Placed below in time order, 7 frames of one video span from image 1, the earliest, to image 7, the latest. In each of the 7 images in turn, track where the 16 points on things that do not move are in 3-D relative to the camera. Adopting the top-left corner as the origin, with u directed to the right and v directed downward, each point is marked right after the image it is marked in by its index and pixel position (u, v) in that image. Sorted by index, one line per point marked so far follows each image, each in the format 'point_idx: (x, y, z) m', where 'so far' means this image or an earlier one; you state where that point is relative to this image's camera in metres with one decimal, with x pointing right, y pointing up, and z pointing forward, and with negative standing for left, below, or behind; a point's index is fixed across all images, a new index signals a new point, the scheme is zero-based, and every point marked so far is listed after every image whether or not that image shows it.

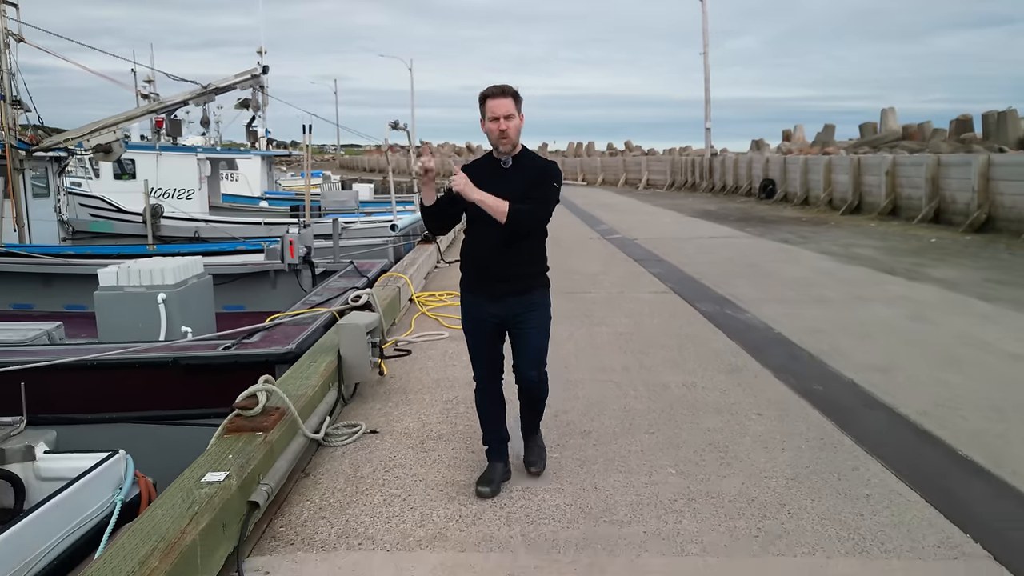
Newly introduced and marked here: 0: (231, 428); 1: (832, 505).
0: (-1.2, -0.6, +3.2) m
1: (+1.3, -0.9, +3.1) m
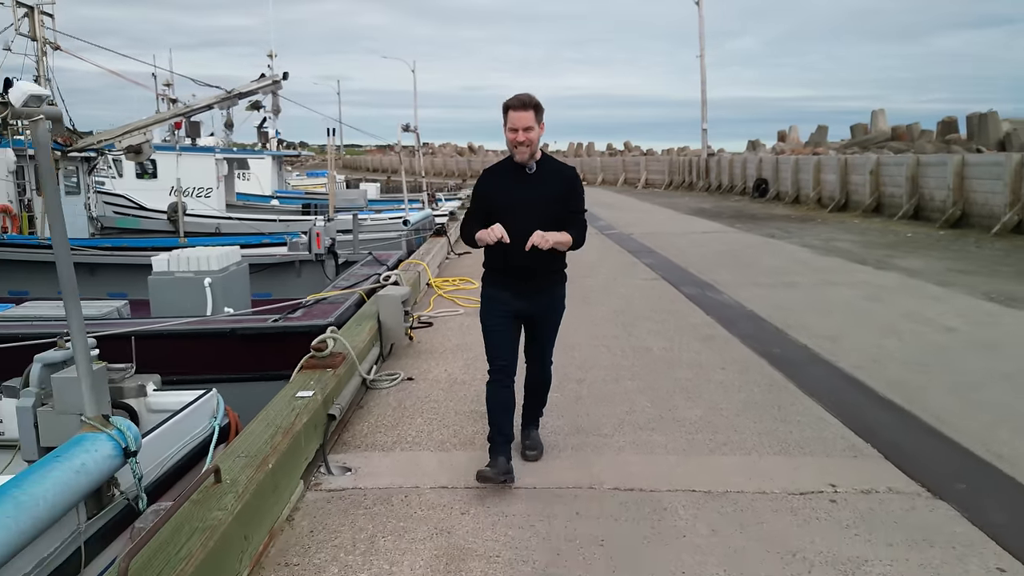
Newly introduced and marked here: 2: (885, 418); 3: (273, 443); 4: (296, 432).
0: (-1.1, -0.4, +4.1) m
1: (+1.4, -0.7, +4.1) m
2: (+2.1, -0.7, +4.2) m
3: (-1.0, -0.6, +3.1) m
4: (-0.9, -0.6, +3.2) m
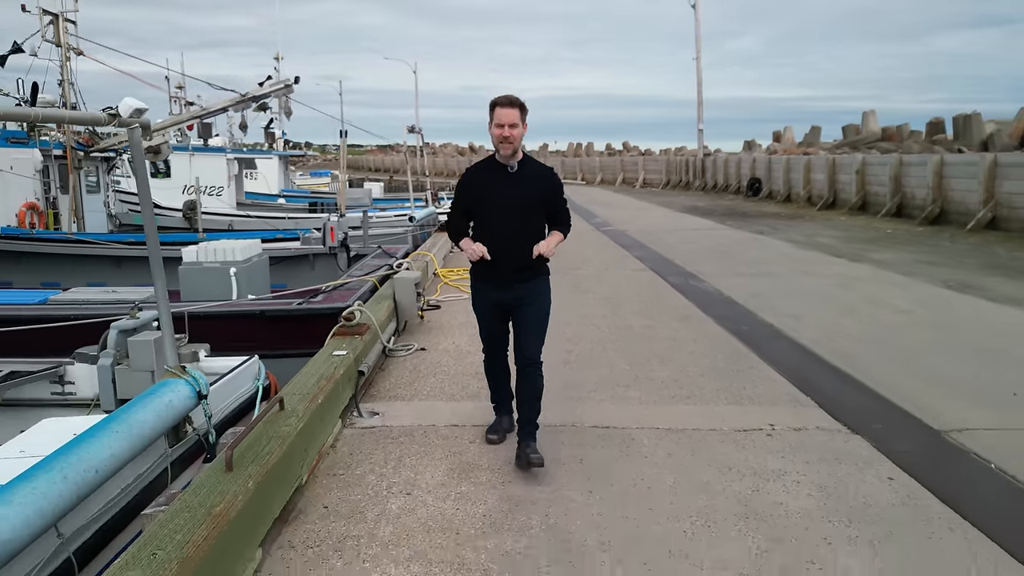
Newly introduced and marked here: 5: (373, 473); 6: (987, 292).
0: (-1.1, -0.3, +4.9) m
1: (+1.4, -0.6, +4.9) m
2: (+2.1, -0.6, +5.0) m
3: (-1.0, -0.5, +3.8) m
4: (-0.9, -0.5, +4.0) m
5: (-0.6, -0.9, +3.5) m
6: (+5.1, -0.1, +8.1) m
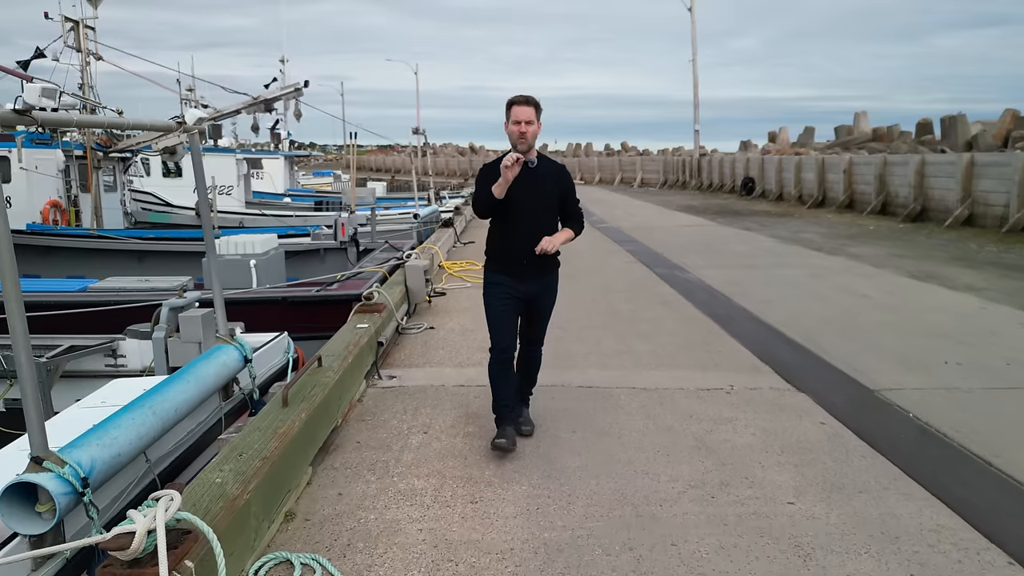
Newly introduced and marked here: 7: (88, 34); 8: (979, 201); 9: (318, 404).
0: (-1.1, -0.2, +5.6) m
1: (+1.4, -0.5, +5.6) m
2: (+2.1, -0.5, +5.7) m
3: (-1.0, -0.4, +4.5) m
4: (-0.9, -0.4, +4.7) m
5: (-0.6, -0.7, +4.2) m
6: (+5.1, +0.1, +8.8) m
7: (-8.7, +5.2, +15.5) m
8: (+9.3, +1.7, +14.9) m
9: (-0.9, -0.6, +3.7) m
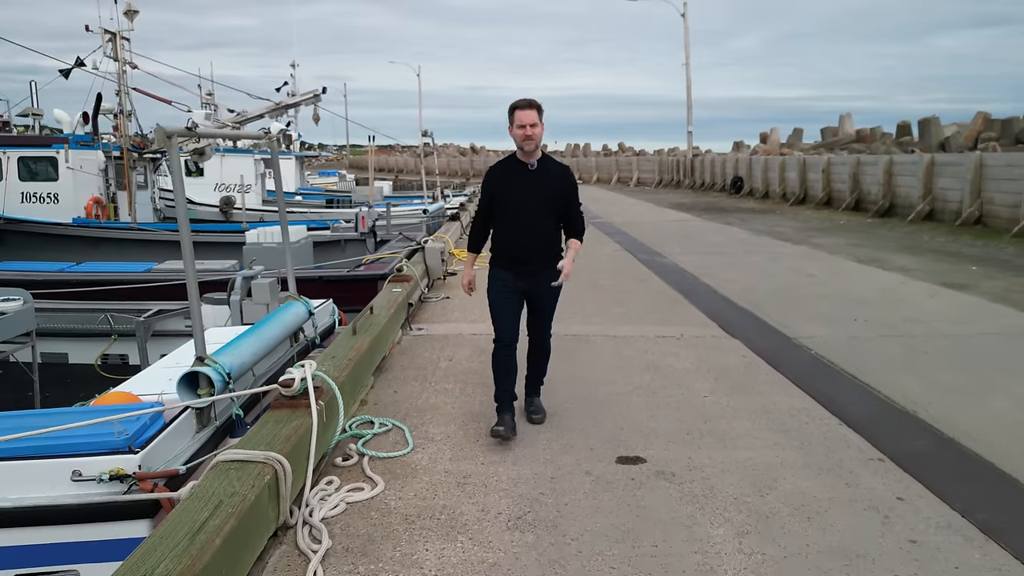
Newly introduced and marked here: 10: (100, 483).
0: (-1.1, +0.1, +7.1) m
1: (+1.4, -0.3, +7.0) m
2: (+2.1, -0.2, +7.2) m
3: (-1.0, -0.1, +6.0) m
4: (-0.9, -0.1, +6.2) m
5: (-0.6, -0.5, +5.7) m
6: (+5.1, +0.3, +10.2) m
7: (-8.7, +5.5, +16.9) m
8: (+9.3, +2.0, +16.3) m
9: (-0.9, -0.3, +5.1) m
10: (-2.0, -0.9, +3.6) m
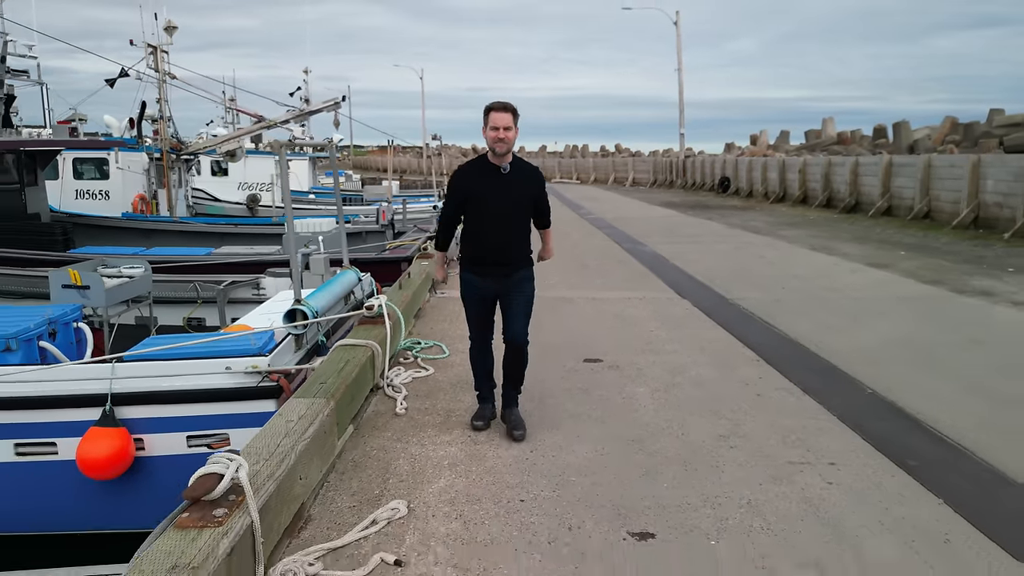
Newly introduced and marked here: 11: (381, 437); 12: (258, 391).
0: (-1.1, +0.4, +8.9) m
1: (+1.4, 0.0, +8.9) m
2: (+2.1, 0.0, +9.1) m
3: (-1.0, +0.2, +7.9) m
4: (-0.9, +0.2, +8.0) m
5: (-0.6, -0.2, +7.5) m
6: (+5.2, +0.6, +12.1) m
7: (-8.7, +5.8, +18.8) m
8: (+9.3, +2.3, +18.2) m
9: (-0.9, 0.0, +7.0) m
10: (-1.9, -0.6, +5.5) m
11: (-0.7, -0.8, +4.0) m
12: (-1.9, -0.8, +5.5) m
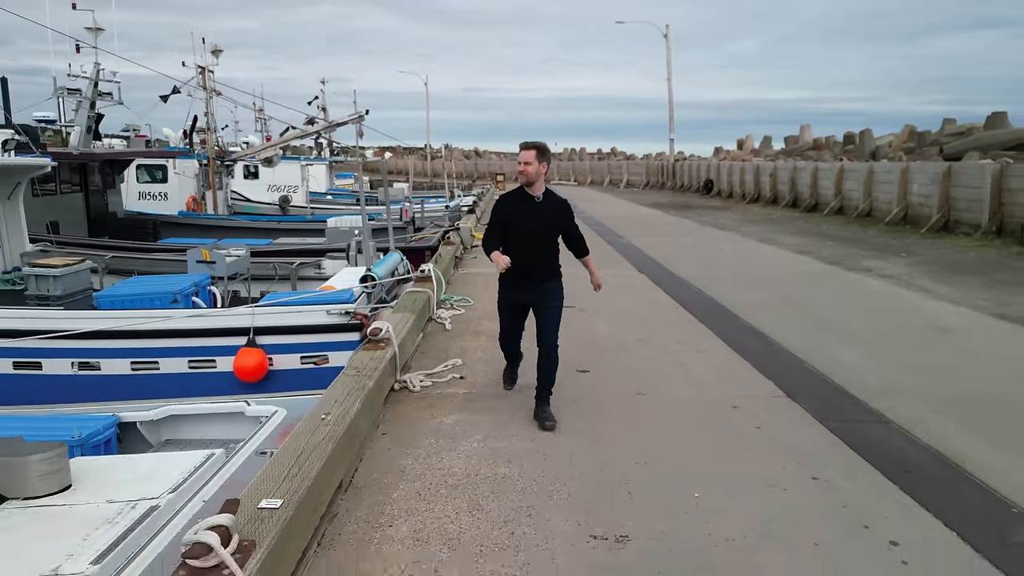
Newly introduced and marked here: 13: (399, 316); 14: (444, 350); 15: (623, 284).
0: (-1.1, +0.7, +11.8) m
1: (+1.5, +0.4, +11.7) m
2: (+2.2, +0.4, +11.9) m
3: (-0.9, +0.5, +10.7) m
4: (-0.9, +0.5, +10.9) m
5: (-0.6, +0.1, +10.3) m
6: (+5.2, +0.9, +14.9) m
7: (-8.7, +6.1, +21.6) m
8: (+9.4, +2.6, +21.0) m
9: (-0.9, +0.3, +9.8) m
10: (-1.9, -0.3, +8.3) m
11: (-0.7, -0.5, +6.8) m
12: (-1.8, -0.4, +8.3) m
13: (-1.0, -0.2, +6.5) m
14: (-0.6, -0.5, +6.4) m
15: (+1.5, +0.1, +10.3) m
